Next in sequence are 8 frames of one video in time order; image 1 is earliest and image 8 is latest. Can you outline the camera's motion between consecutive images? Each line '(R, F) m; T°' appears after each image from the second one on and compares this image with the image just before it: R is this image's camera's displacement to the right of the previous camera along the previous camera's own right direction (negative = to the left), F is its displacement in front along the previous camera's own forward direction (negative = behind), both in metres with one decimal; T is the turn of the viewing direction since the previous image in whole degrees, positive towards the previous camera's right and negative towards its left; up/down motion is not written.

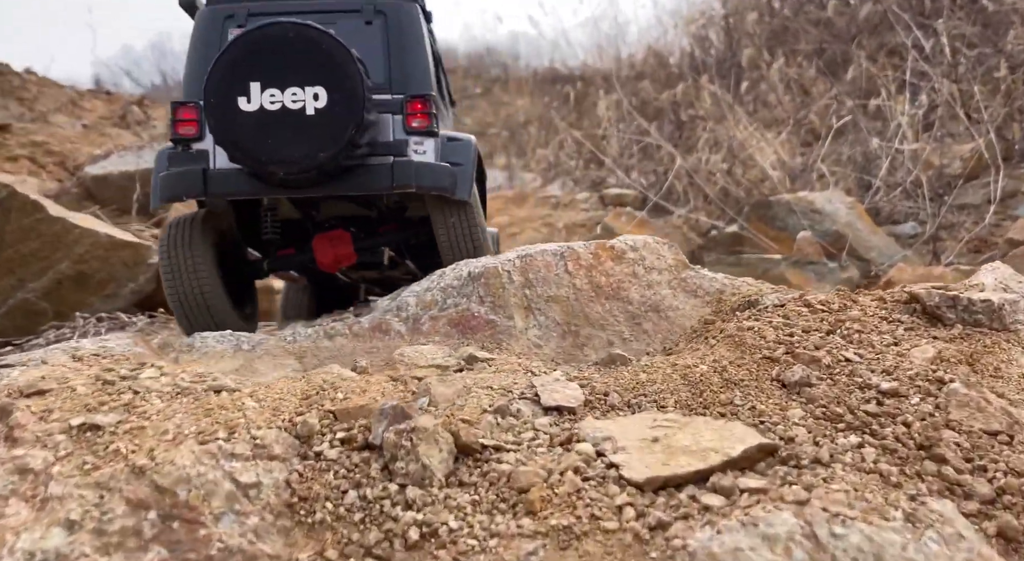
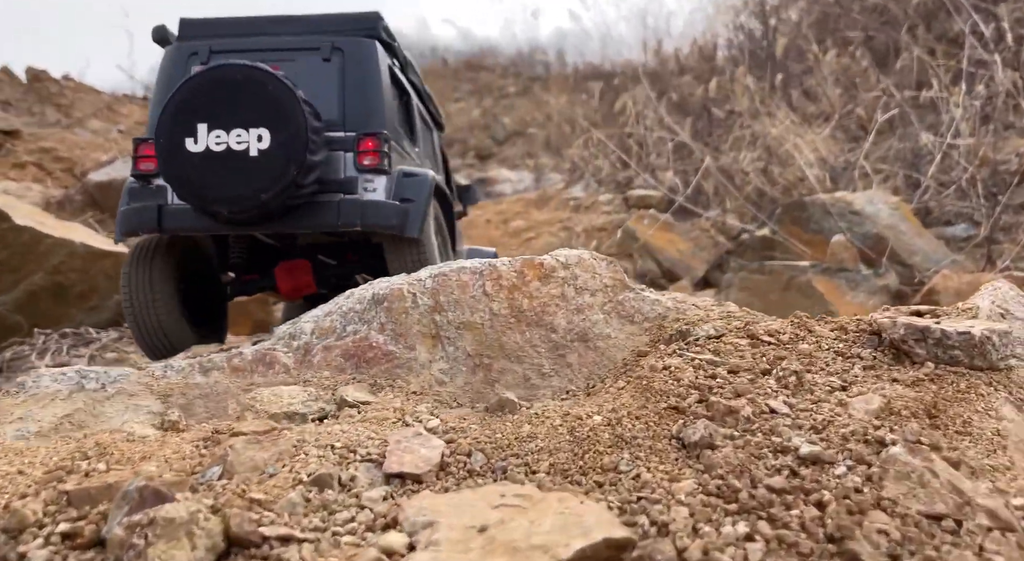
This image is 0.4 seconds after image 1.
(+0.6, +0.6) m; -4°
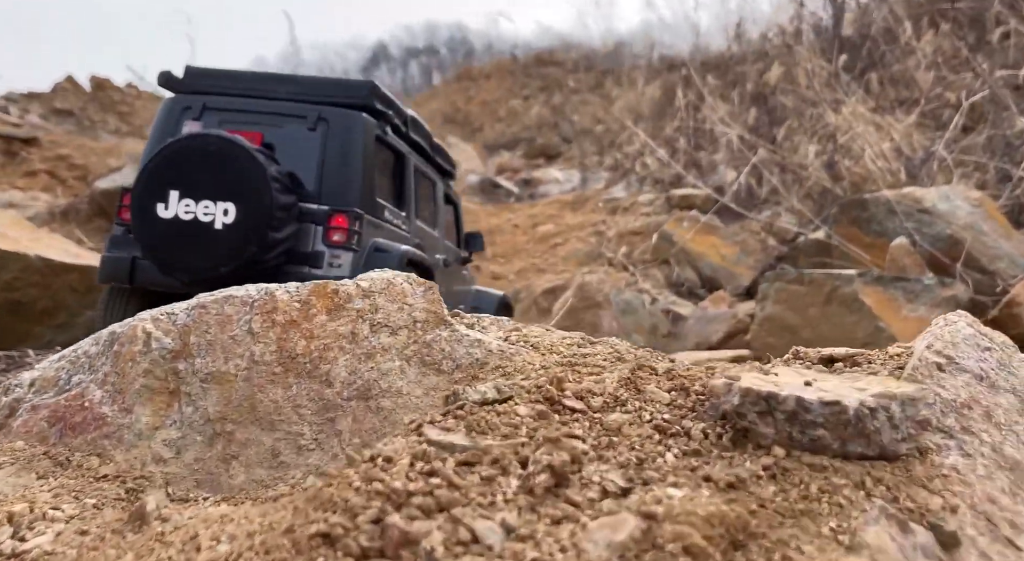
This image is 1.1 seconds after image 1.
(+1.0, +1.1) m; -6°
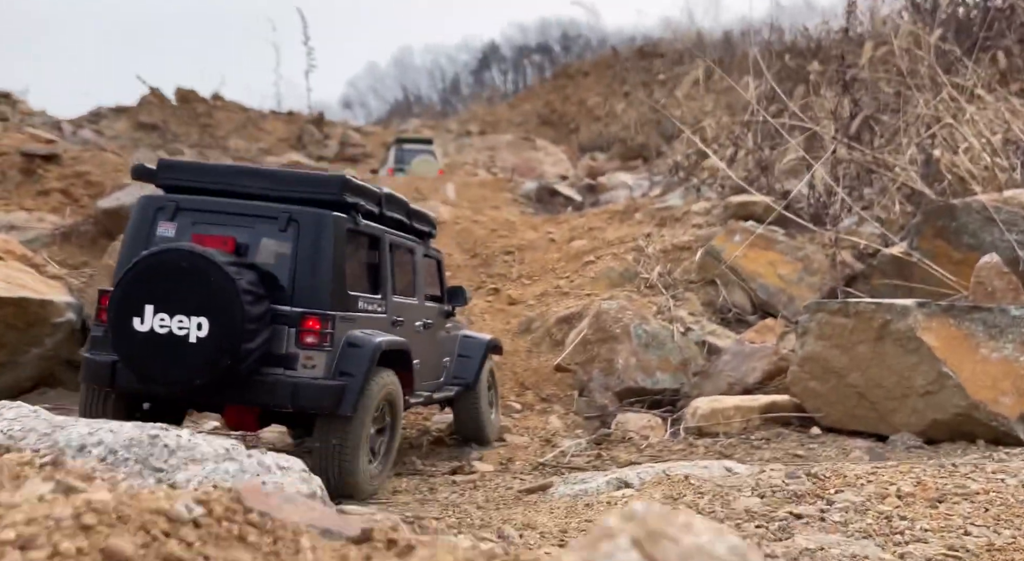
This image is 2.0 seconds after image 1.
(+1.4, +1.6) m; -9°
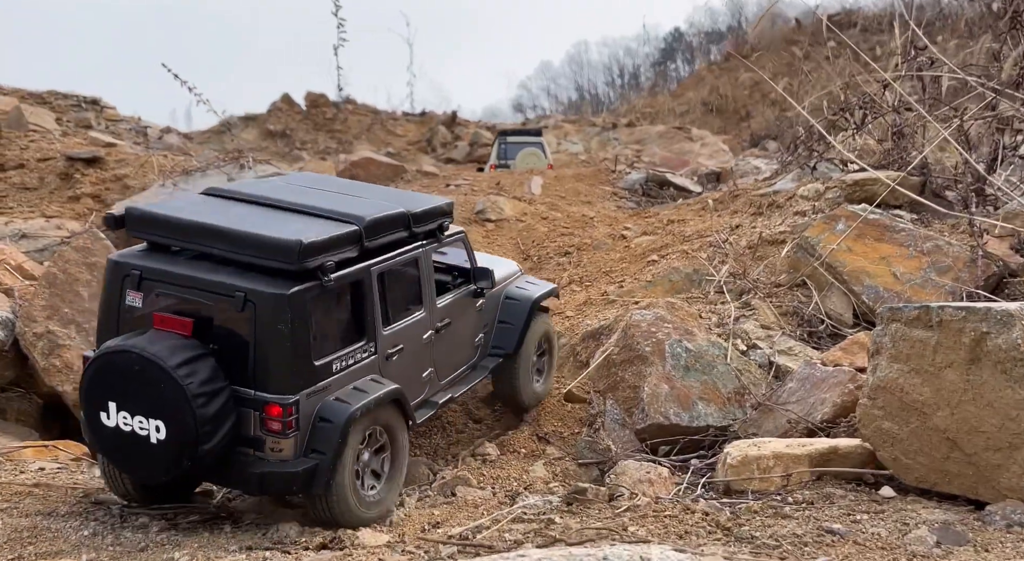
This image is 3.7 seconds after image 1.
(+1.7, +2.1) m; -14°
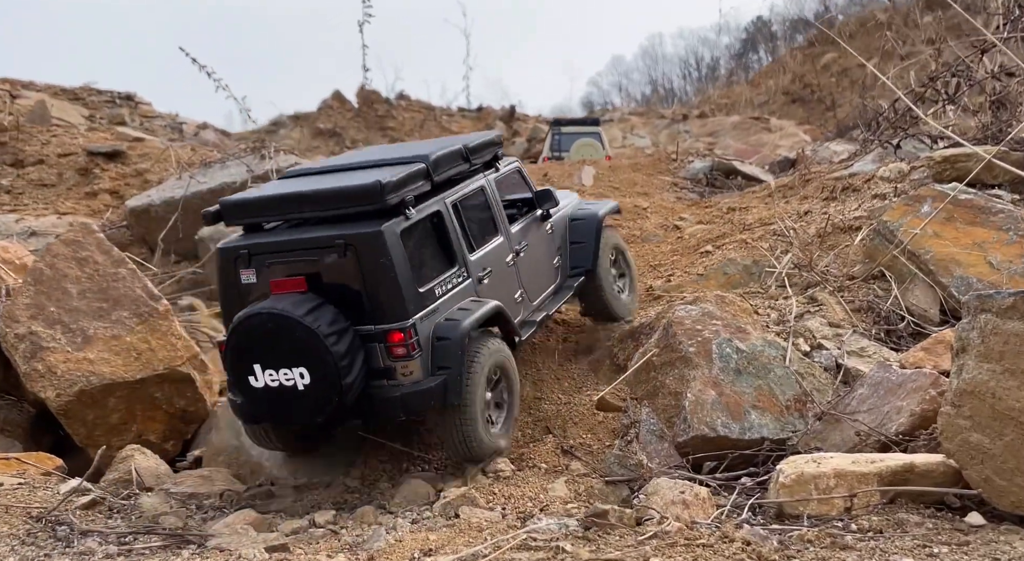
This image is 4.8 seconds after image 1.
(+0.4, +0.9) m; -5°
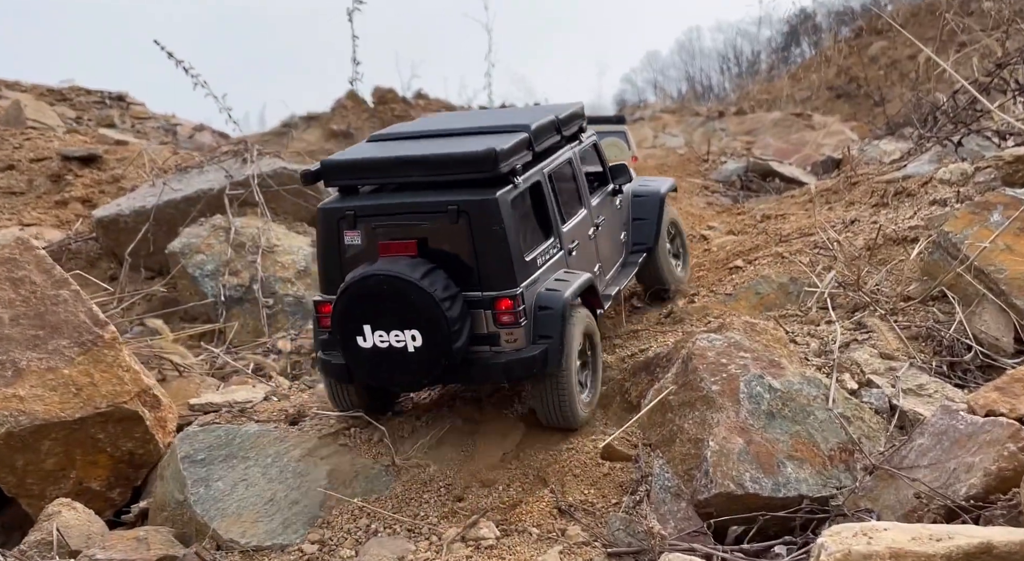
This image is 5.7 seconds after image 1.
(+0.3, +0.9) m; -2°
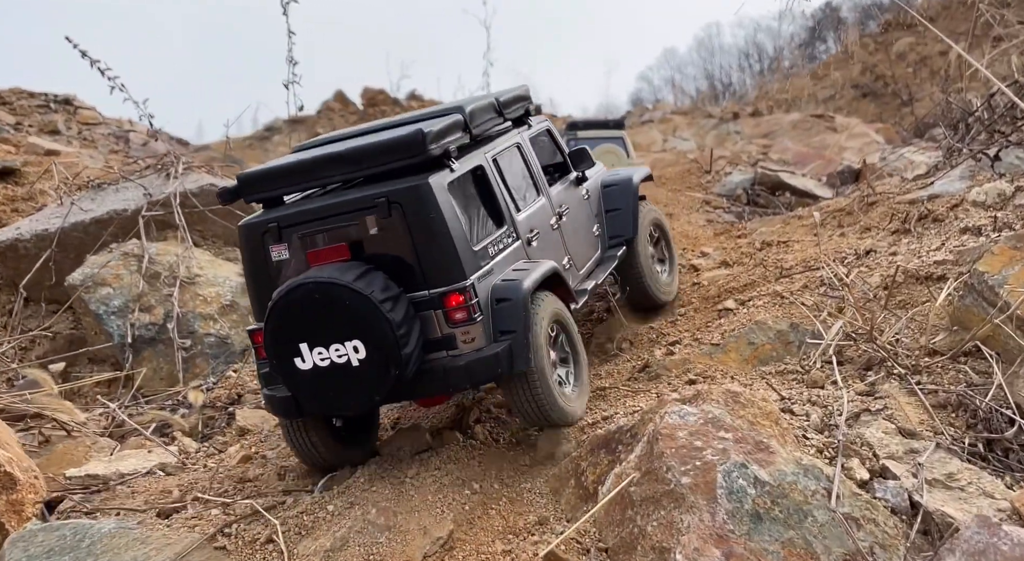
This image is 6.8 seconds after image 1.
(+0.4, +1.1) m; -2°
